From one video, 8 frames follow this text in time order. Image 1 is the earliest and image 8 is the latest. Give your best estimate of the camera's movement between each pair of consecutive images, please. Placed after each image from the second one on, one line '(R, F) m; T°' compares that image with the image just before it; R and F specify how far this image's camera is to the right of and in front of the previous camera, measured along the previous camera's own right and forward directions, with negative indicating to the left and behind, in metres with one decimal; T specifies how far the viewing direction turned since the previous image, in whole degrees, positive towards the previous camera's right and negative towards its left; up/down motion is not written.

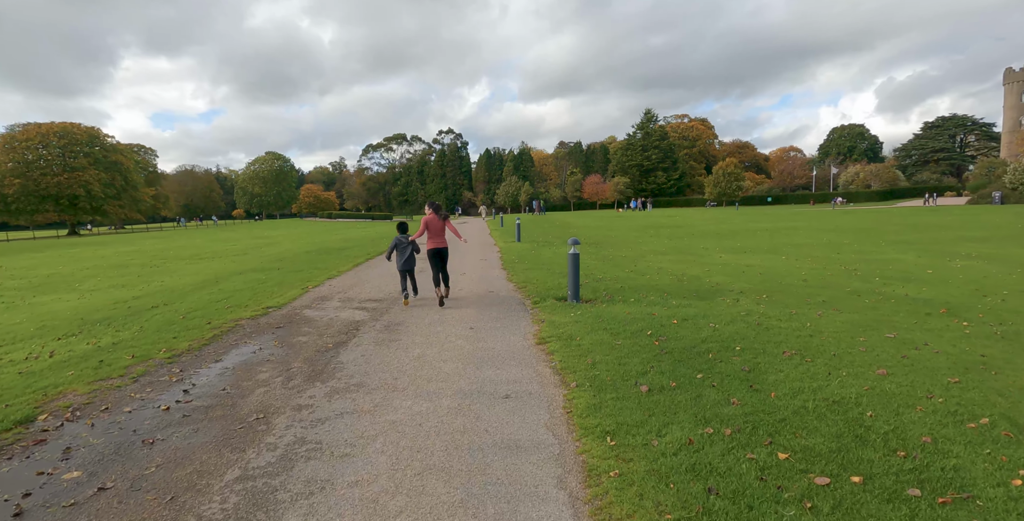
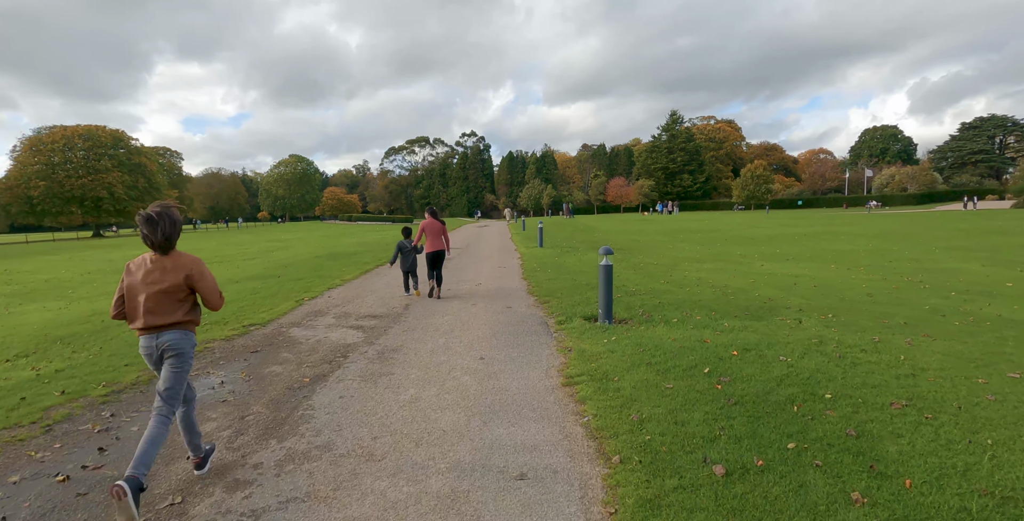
(0.0, +1.6) m; -2°
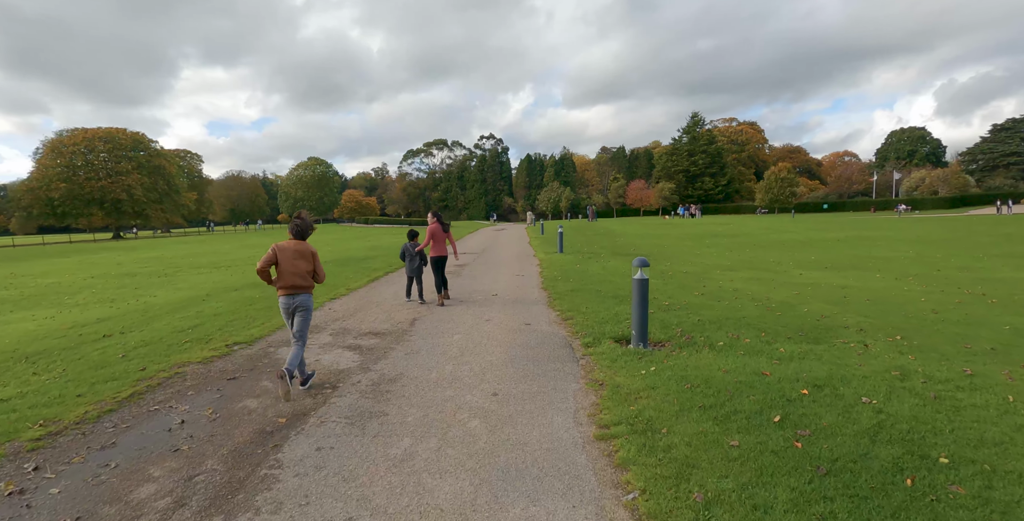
(0.0, +1.2) m; -2°
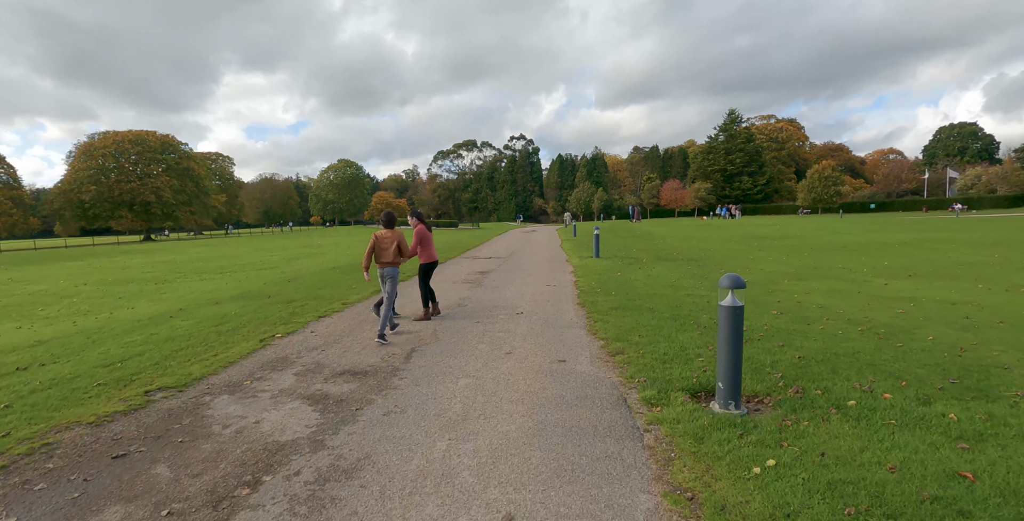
(0.0, +2.4) m; -3°
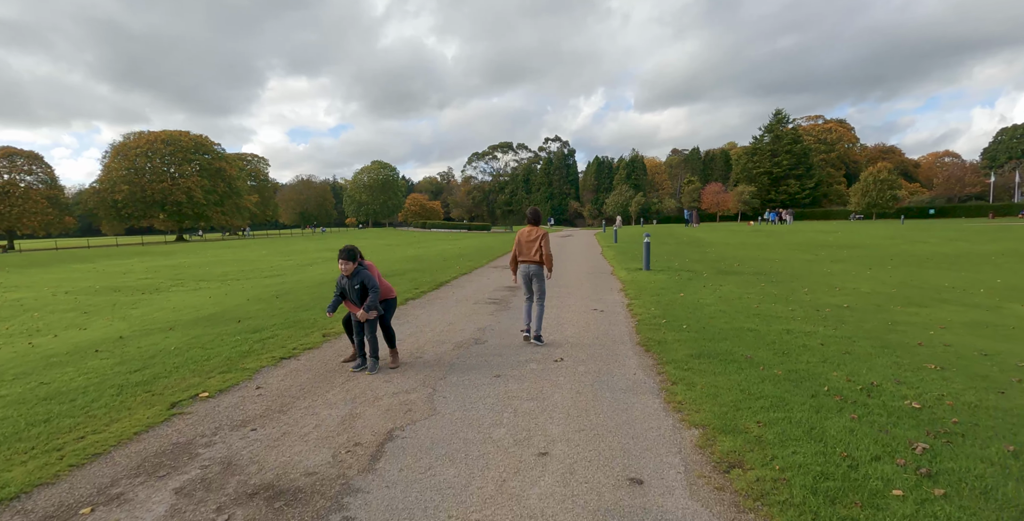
(0.0, +2.8) m; -4°
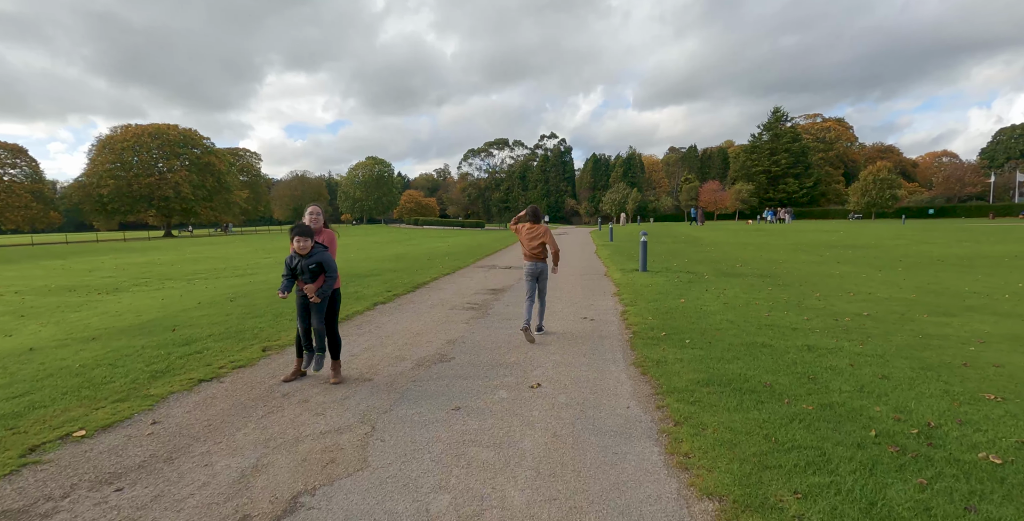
(+0.3, +1.2) m; 0°
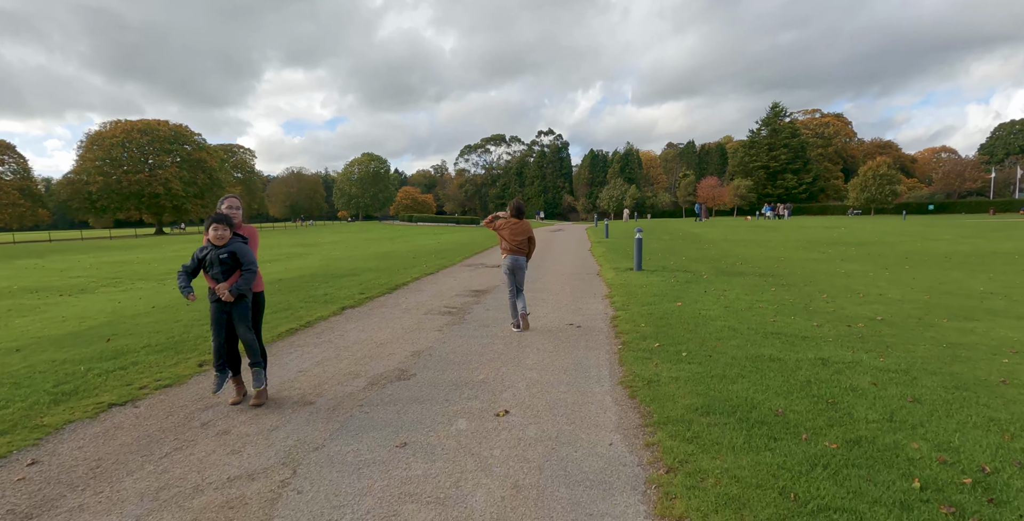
(+0.3, +0.9) m; 0°
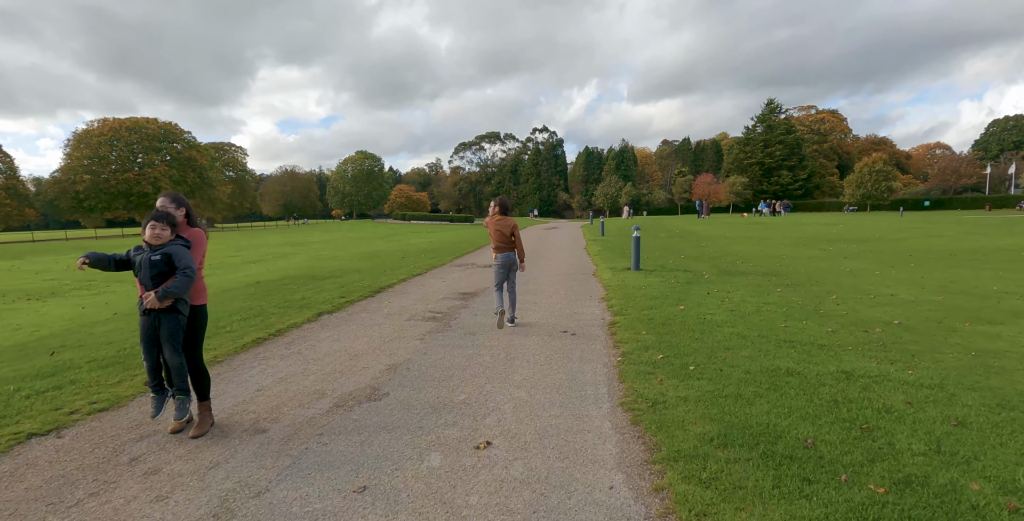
(+0.1, +0.7) m; 0°
